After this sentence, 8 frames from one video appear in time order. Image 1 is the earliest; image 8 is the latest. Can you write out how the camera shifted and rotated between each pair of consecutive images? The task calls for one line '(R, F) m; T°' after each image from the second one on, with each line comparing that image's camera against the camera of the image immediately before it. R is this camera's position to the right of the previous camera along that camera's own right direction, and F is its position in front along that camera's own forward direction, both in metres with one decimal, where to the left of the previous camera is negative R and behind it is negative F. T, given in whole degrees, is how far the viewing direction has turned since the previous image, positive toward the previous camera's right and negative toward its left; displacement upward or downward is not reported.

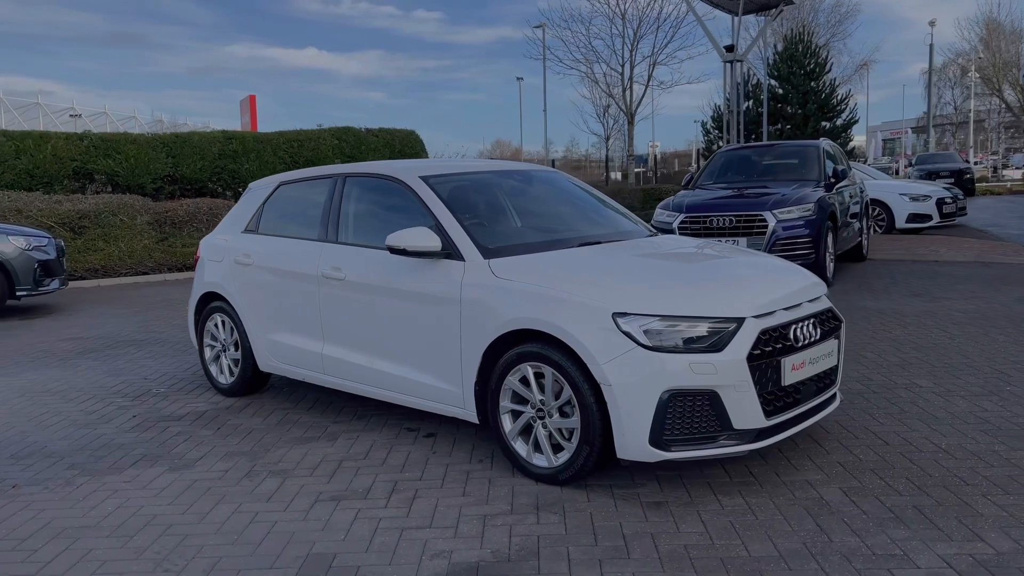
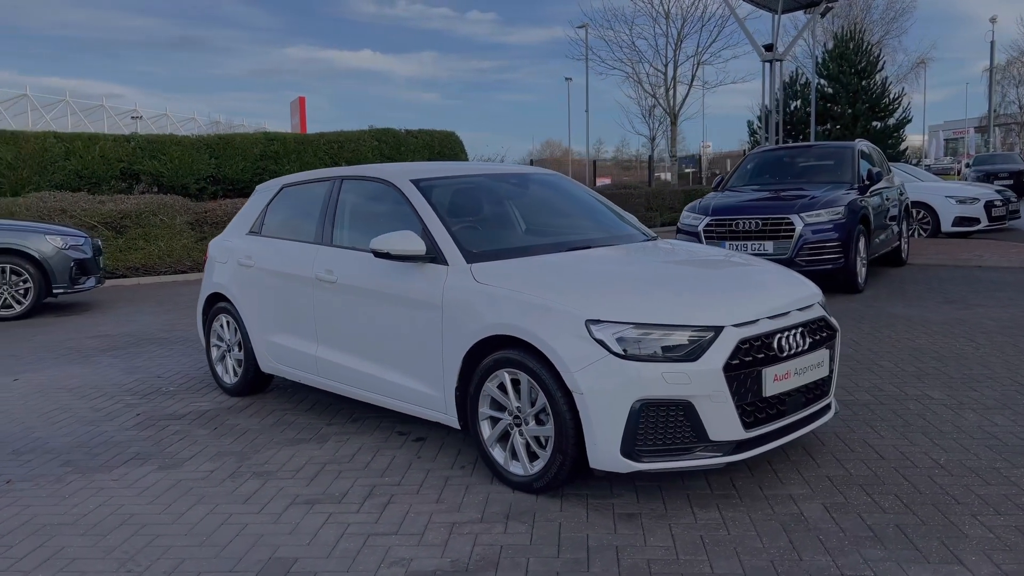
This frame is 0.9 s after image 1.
(+0.4, +0.1) m; -3°
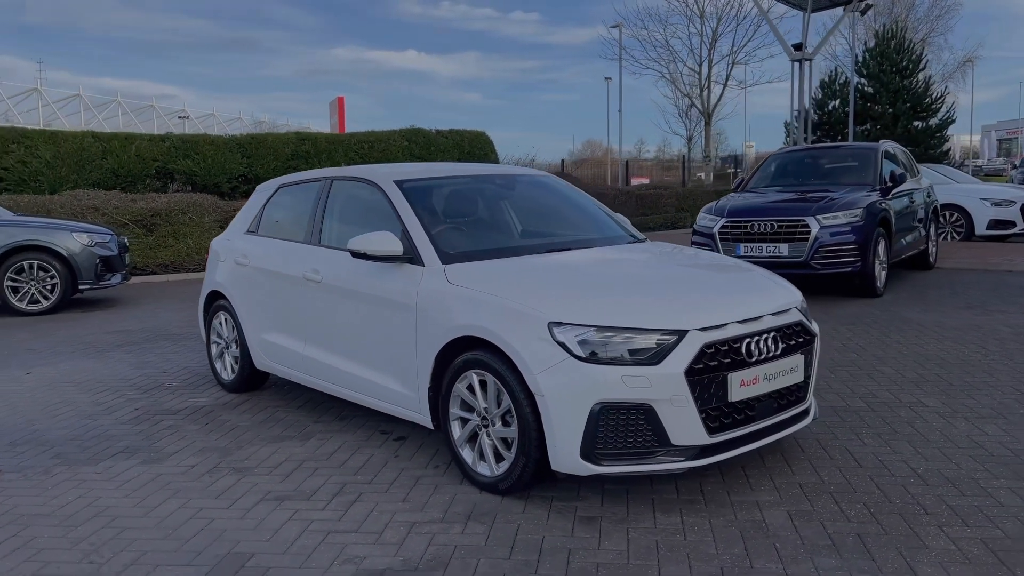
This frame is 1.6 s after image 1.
(+0.4, 0.0) m; -3°
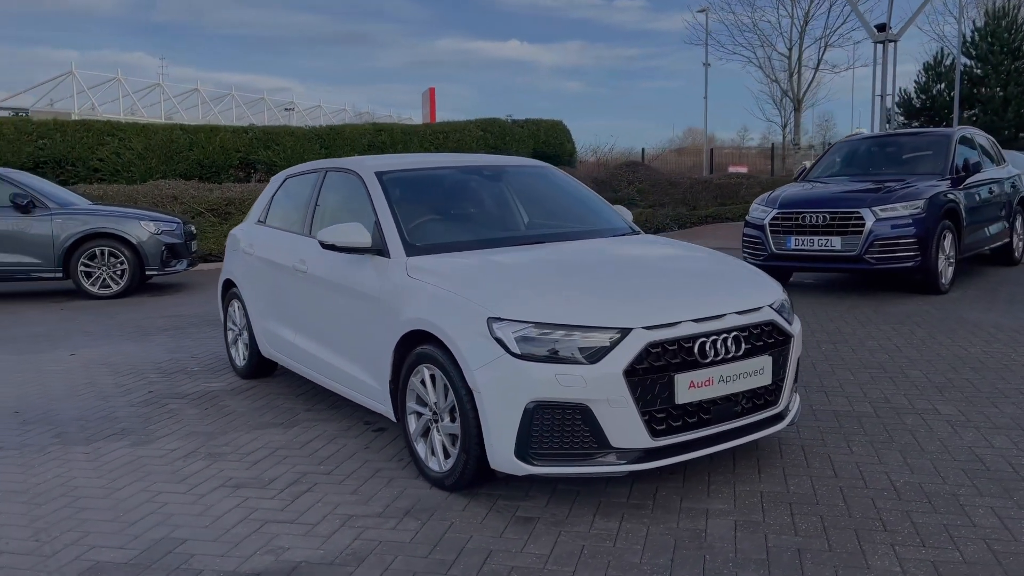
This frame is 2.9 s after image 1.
(+0.7, +0.1) m; -7°
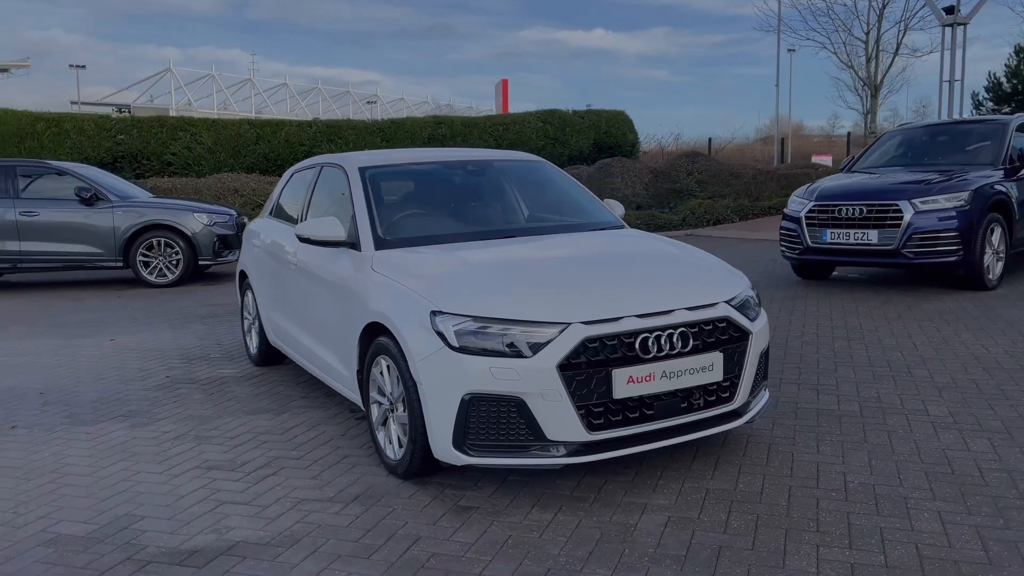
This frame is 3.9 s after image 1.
(+0.6, 0.0) m; -5°
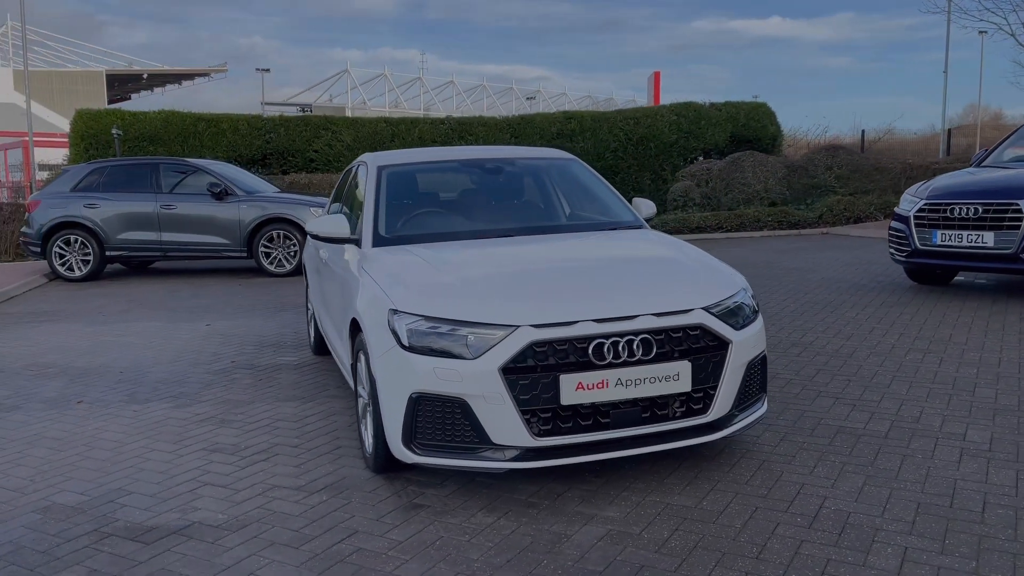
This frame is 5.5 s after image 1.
(+0.9, +0.1) m; -11°
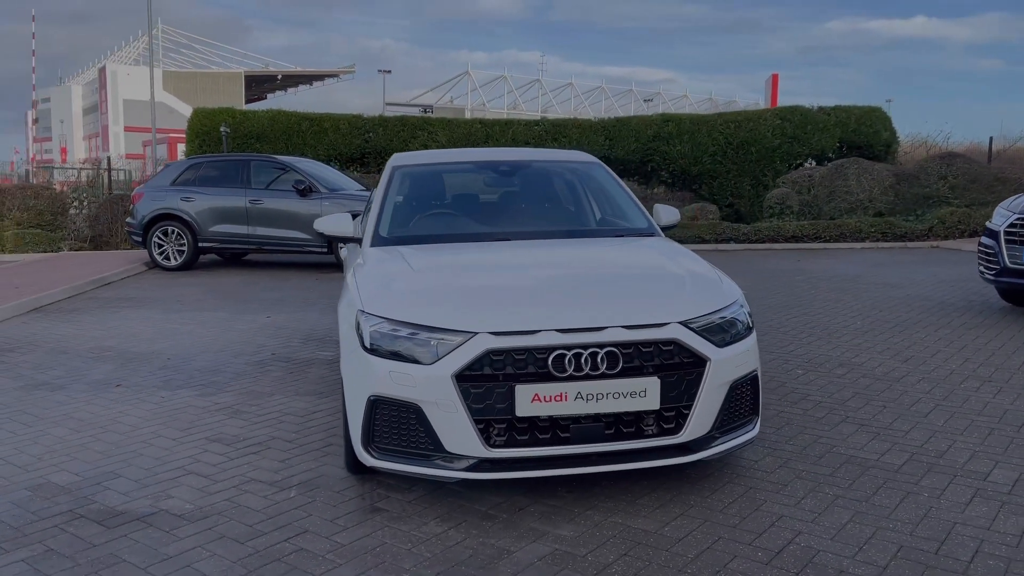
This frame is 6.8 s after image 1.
(+0.7, +0.1) m; -8°
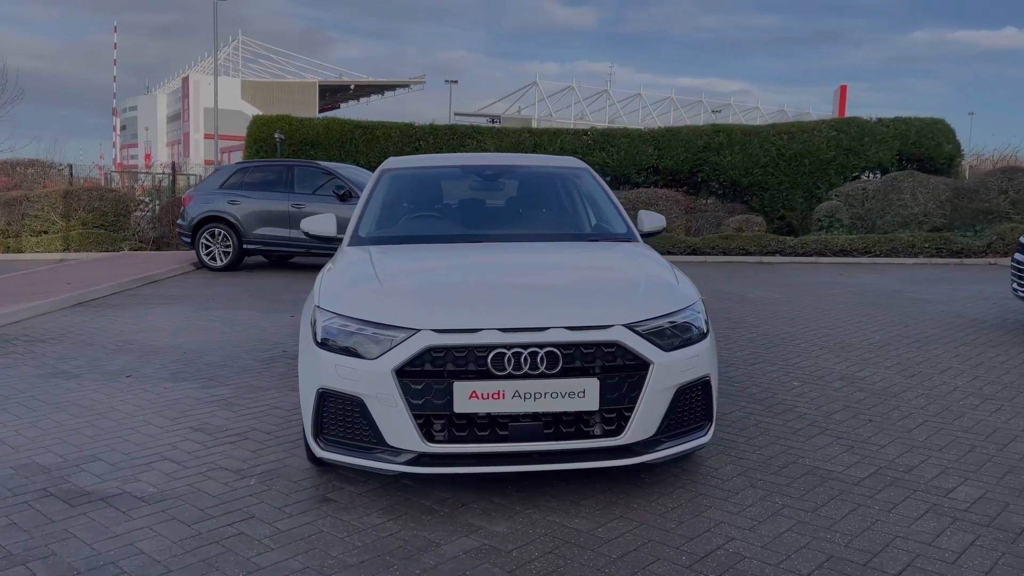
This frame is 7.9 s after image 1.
(+0.5, 0.0) m; -4°
